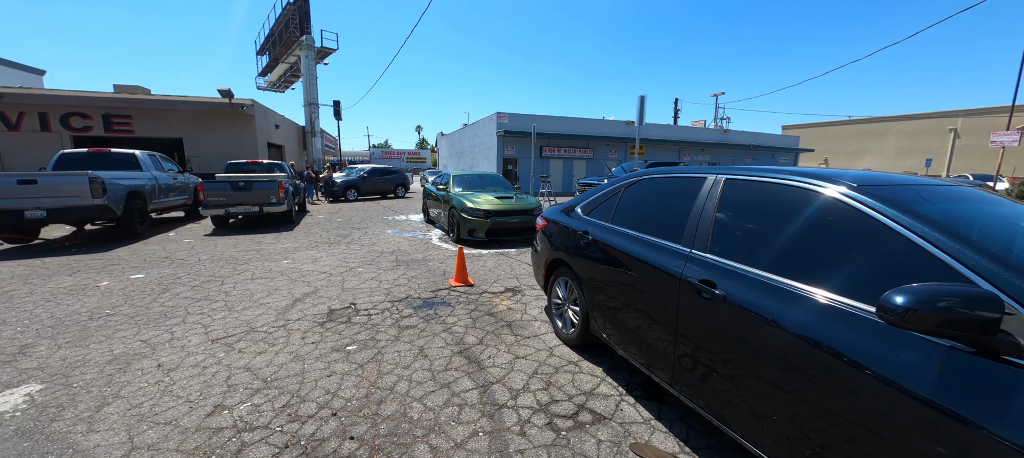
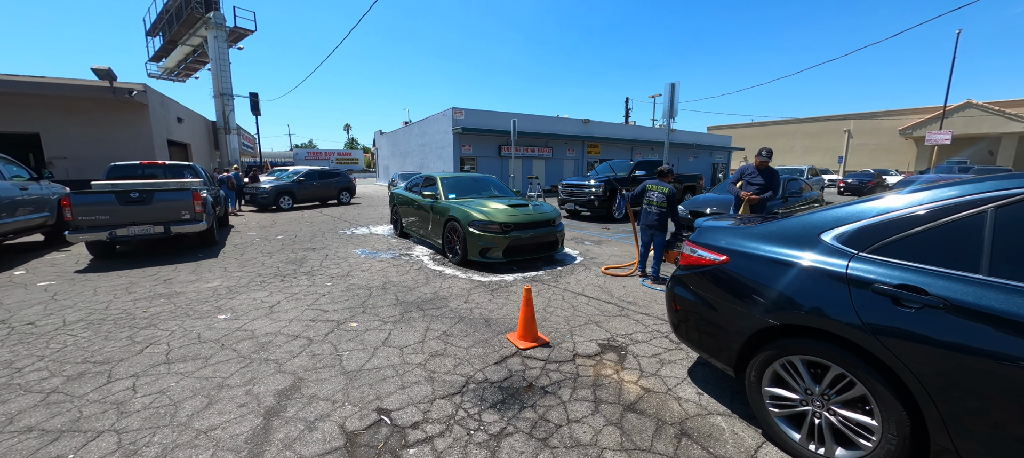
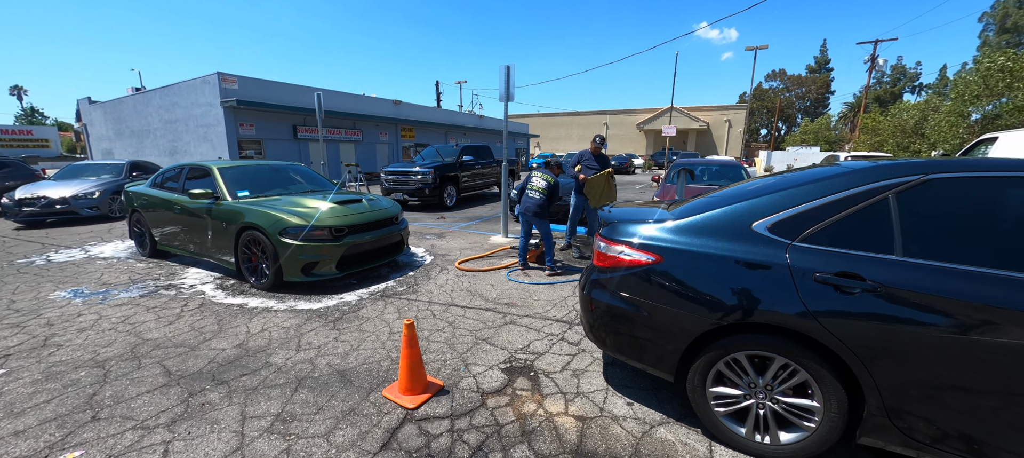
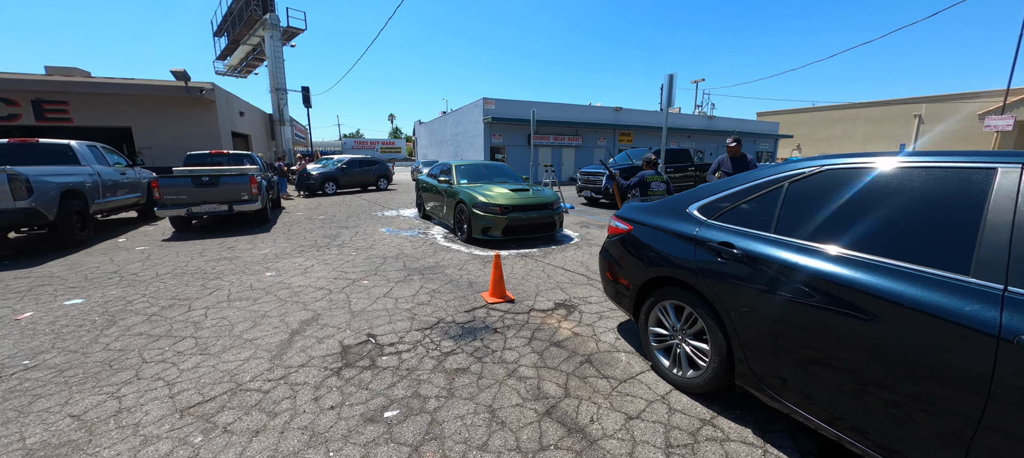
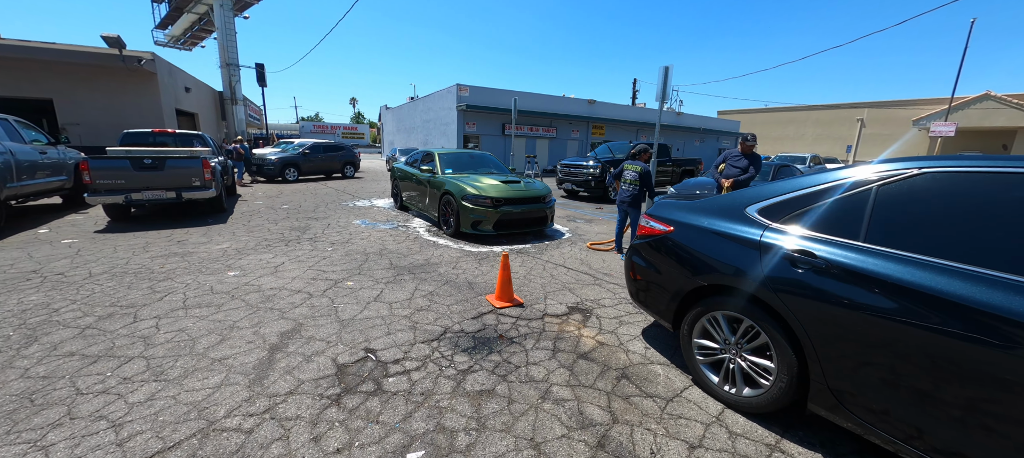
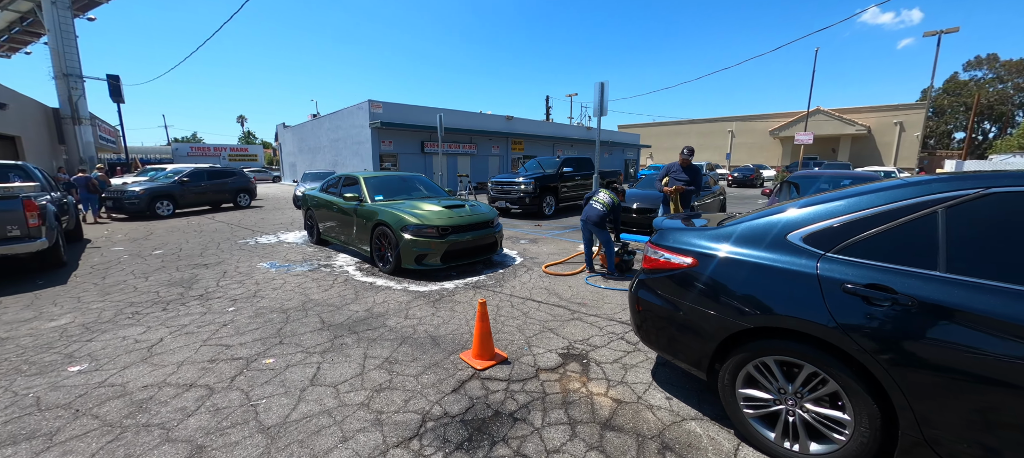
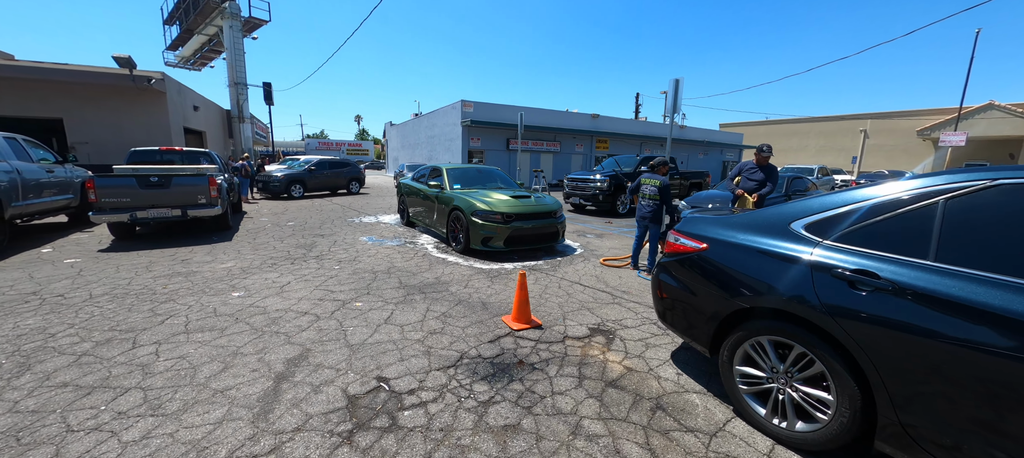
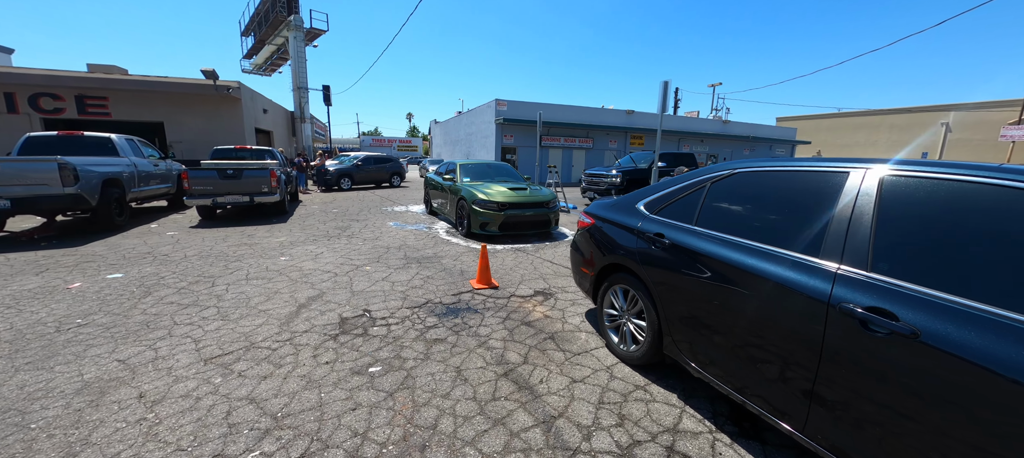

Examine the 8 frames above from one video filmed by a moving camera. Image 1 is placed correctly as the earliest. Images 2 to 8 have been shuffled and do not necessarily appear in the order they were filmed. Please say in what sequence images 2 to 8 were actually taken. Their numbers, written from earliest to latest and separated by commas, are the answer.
8, 4, 5, 7, 2, 6, 3
